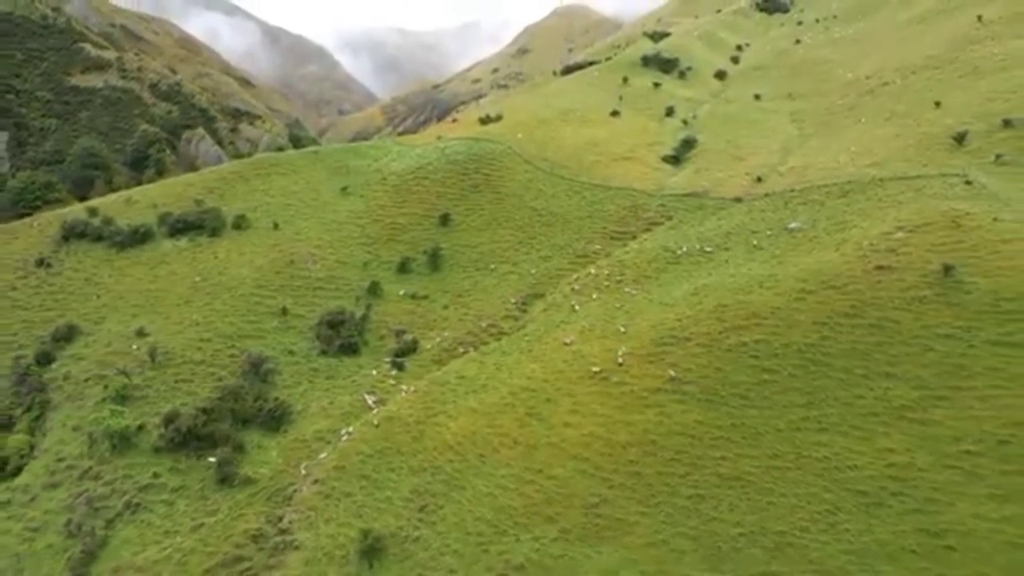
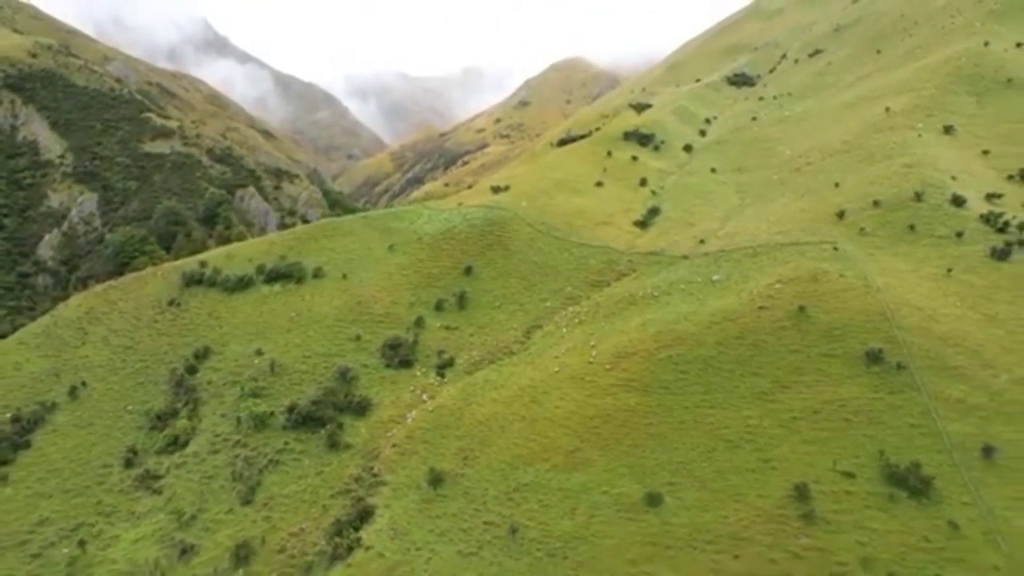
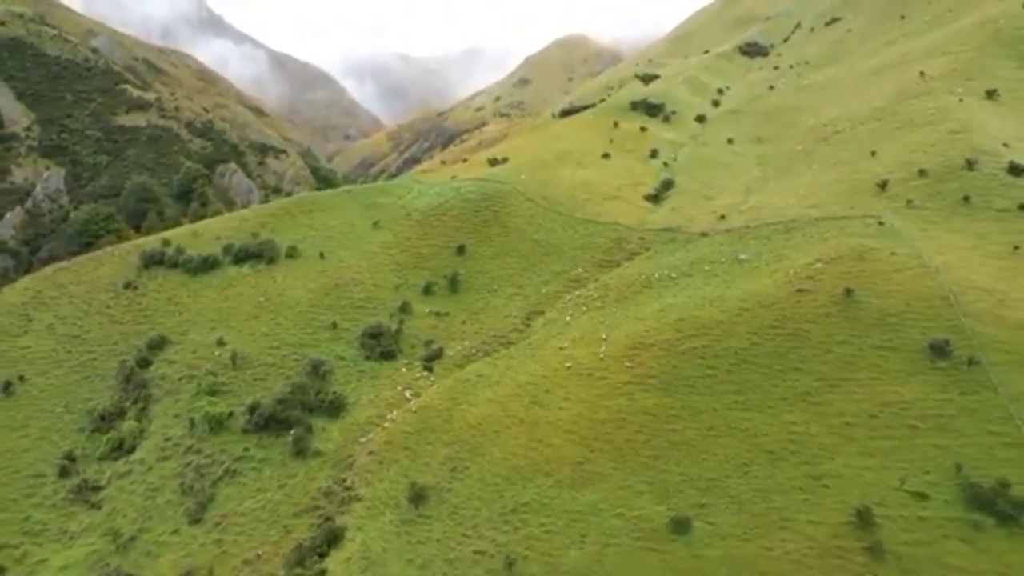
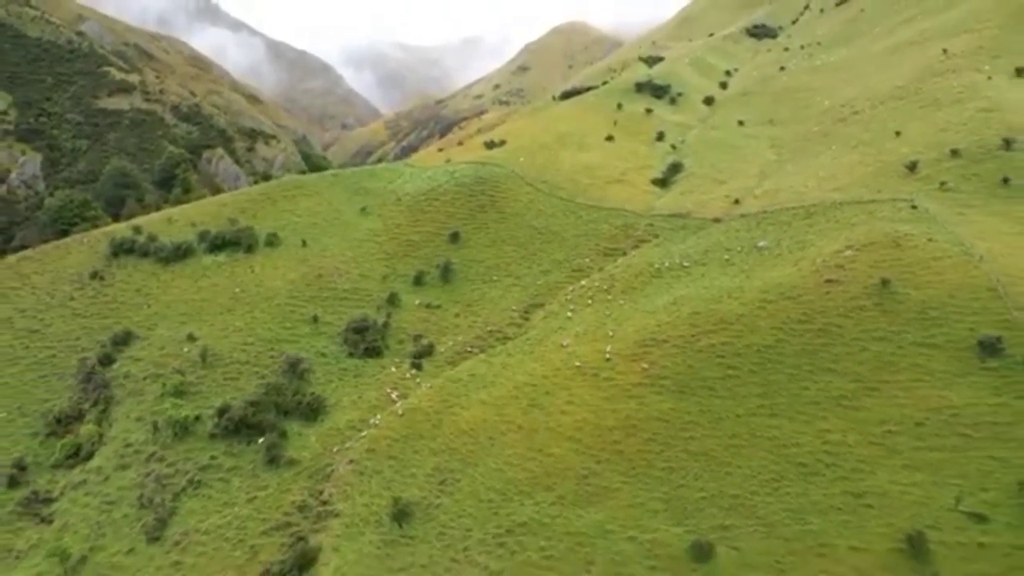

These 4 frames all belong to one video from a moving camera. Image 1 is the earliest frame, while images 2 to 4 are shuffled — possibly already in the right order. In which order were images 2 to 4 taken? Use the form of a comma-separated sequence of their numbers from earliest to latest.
4, 3, 2
